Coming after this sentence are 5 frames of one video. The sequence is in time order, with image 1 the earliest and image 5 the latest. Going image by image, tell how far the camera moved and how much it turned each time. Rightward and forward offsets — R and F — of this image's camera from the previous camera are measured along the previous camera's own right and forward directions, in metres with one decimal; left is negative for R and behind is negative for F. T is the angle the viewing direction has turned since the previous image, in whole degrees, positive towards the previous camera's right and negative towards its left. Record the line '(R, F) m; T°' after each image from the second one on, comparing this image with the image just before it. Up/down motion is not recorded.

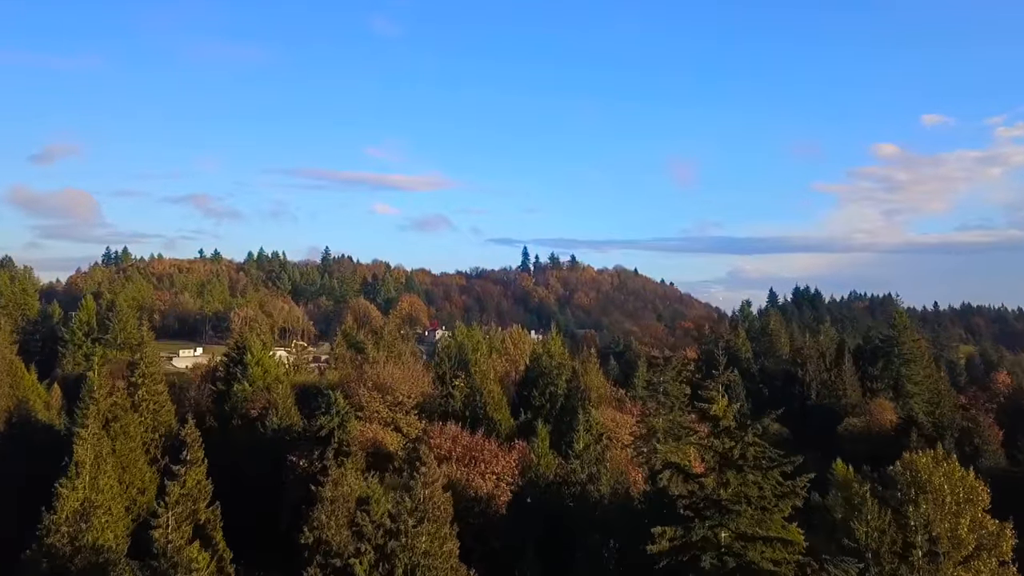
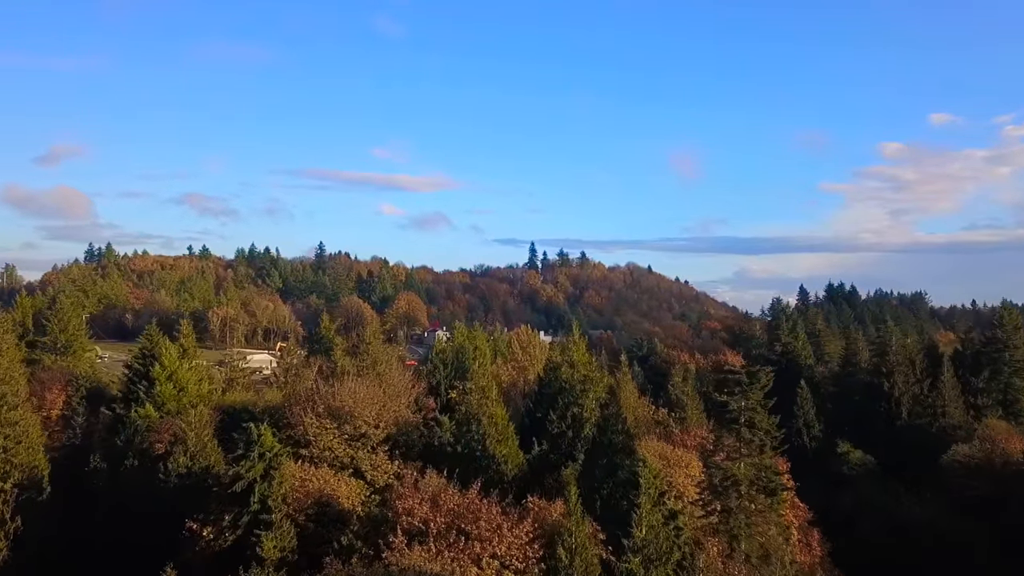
(-0.2, +12.7) m; 0°
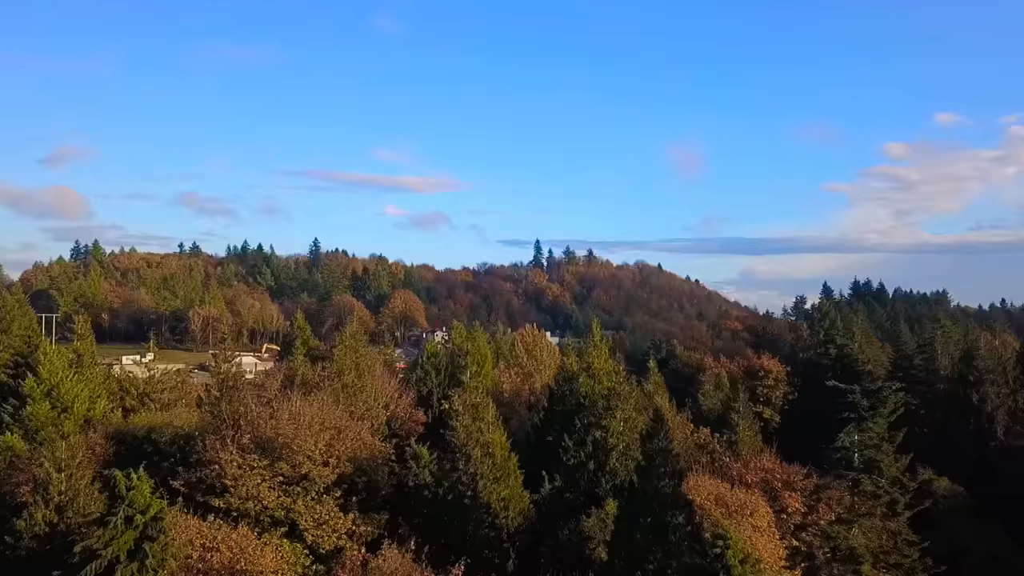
(+0.1, +8.8) m; 0°
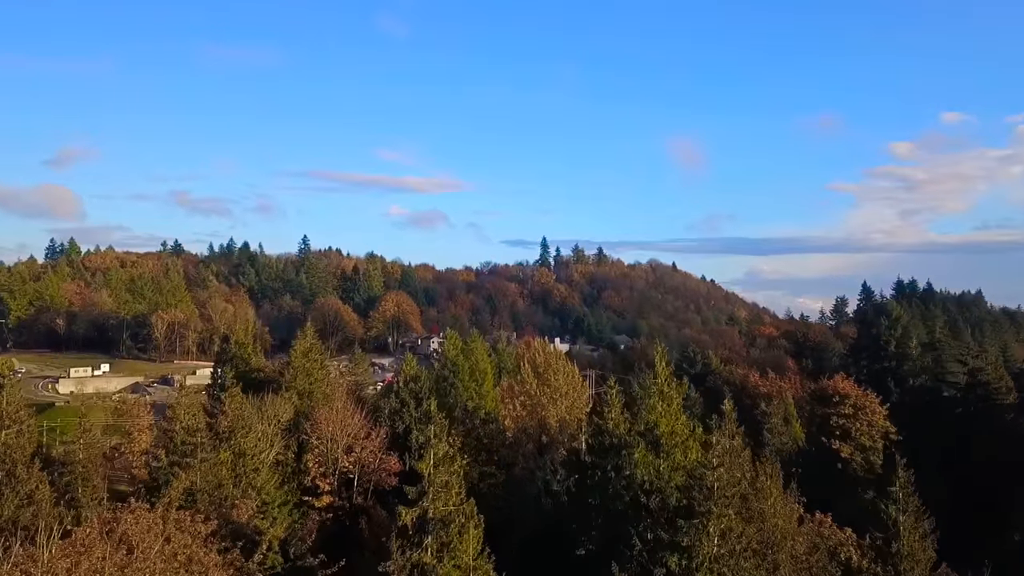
(0.0, +13.1) m; 0°
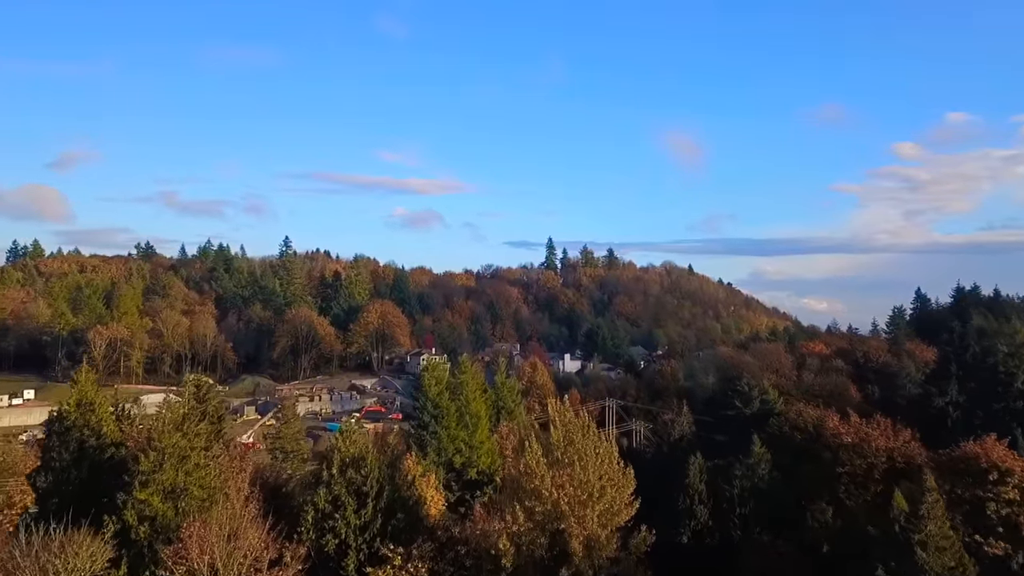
(+0.2, +15.3) m; 0°
